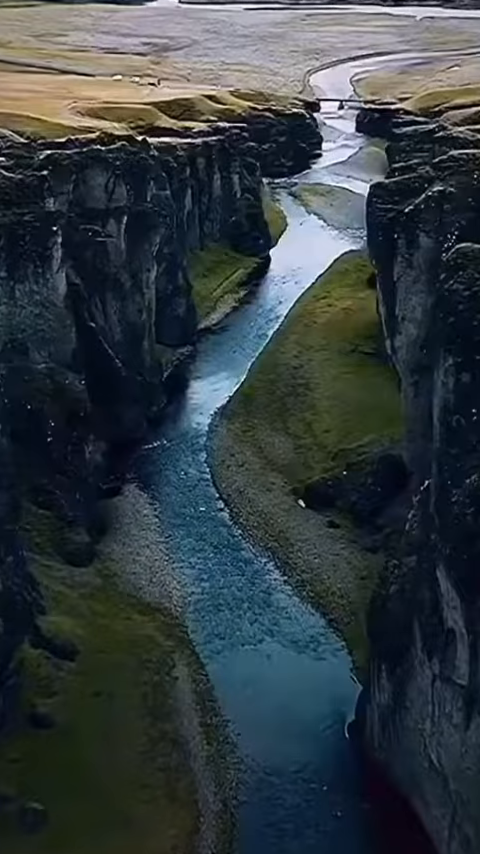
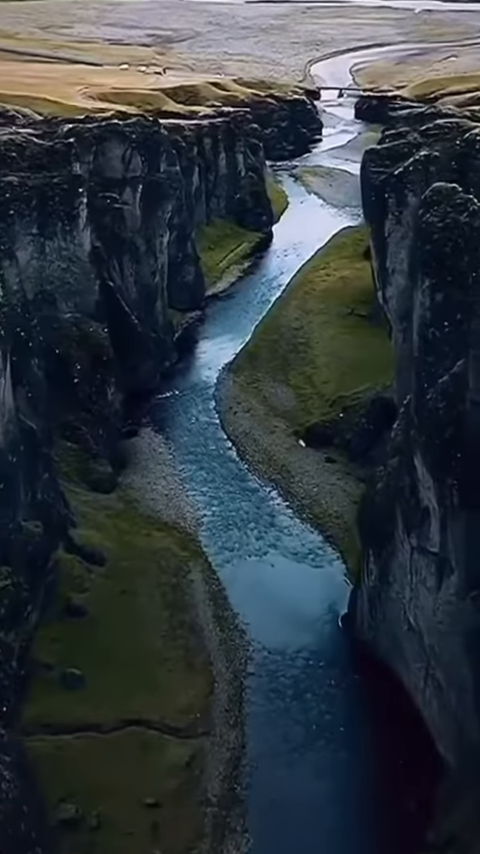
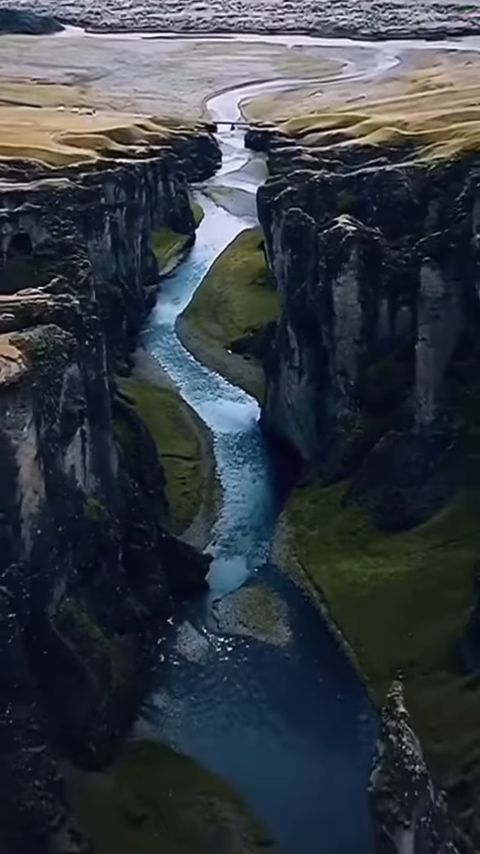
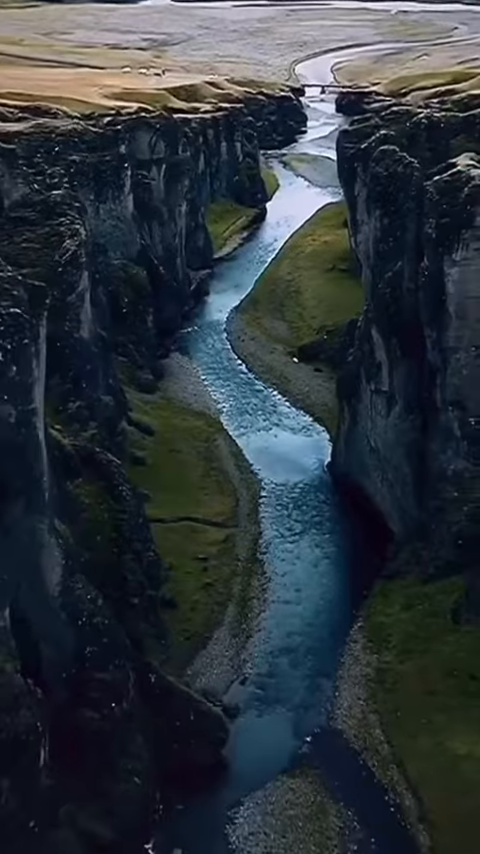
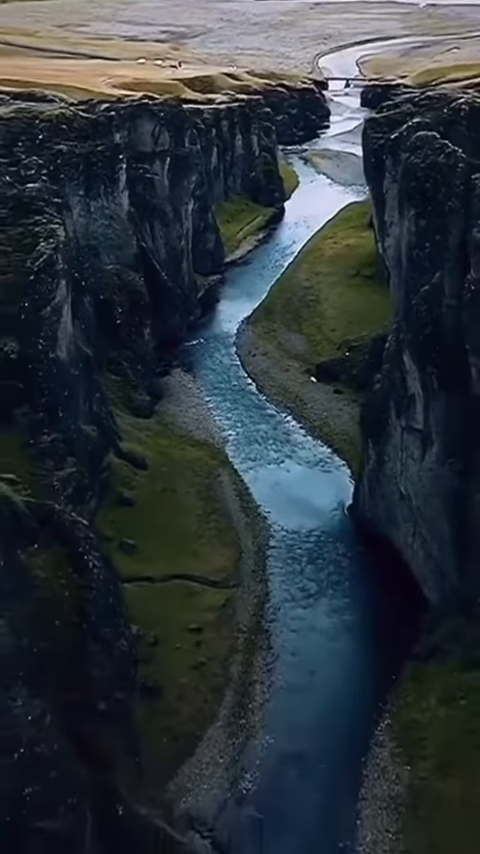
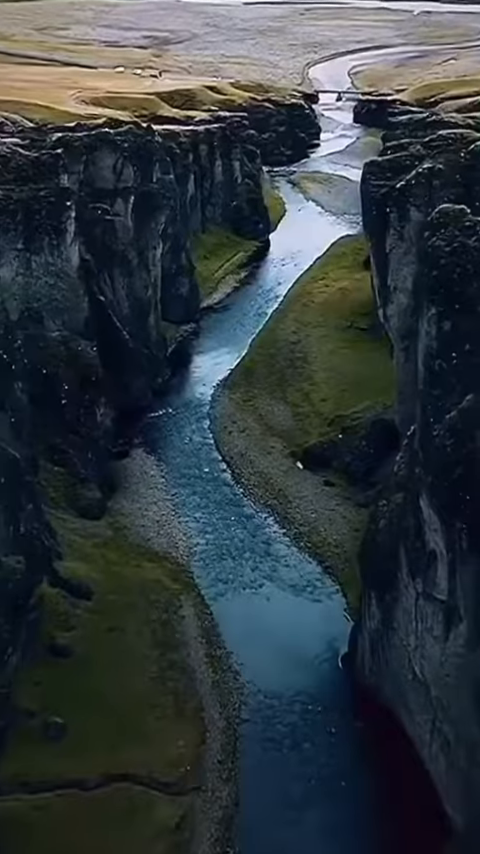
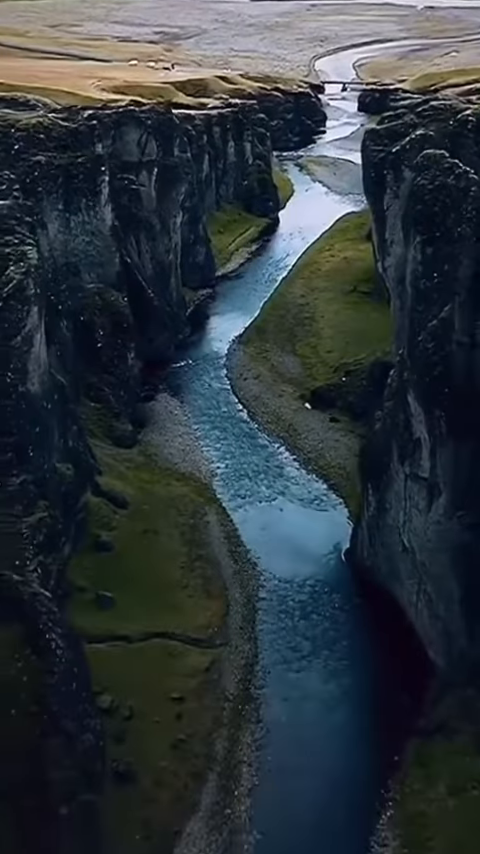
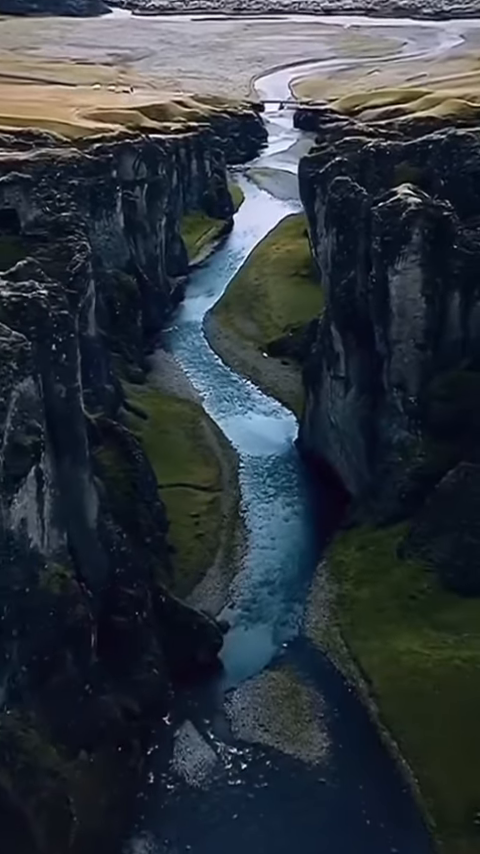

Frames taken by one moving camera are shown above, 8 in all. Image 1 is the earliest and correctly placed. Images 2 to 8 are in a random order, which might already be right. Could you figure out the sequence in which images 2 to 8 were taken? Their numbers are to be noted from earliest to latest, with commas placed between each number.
6, 2, 7, 5, 4, 8, 3
